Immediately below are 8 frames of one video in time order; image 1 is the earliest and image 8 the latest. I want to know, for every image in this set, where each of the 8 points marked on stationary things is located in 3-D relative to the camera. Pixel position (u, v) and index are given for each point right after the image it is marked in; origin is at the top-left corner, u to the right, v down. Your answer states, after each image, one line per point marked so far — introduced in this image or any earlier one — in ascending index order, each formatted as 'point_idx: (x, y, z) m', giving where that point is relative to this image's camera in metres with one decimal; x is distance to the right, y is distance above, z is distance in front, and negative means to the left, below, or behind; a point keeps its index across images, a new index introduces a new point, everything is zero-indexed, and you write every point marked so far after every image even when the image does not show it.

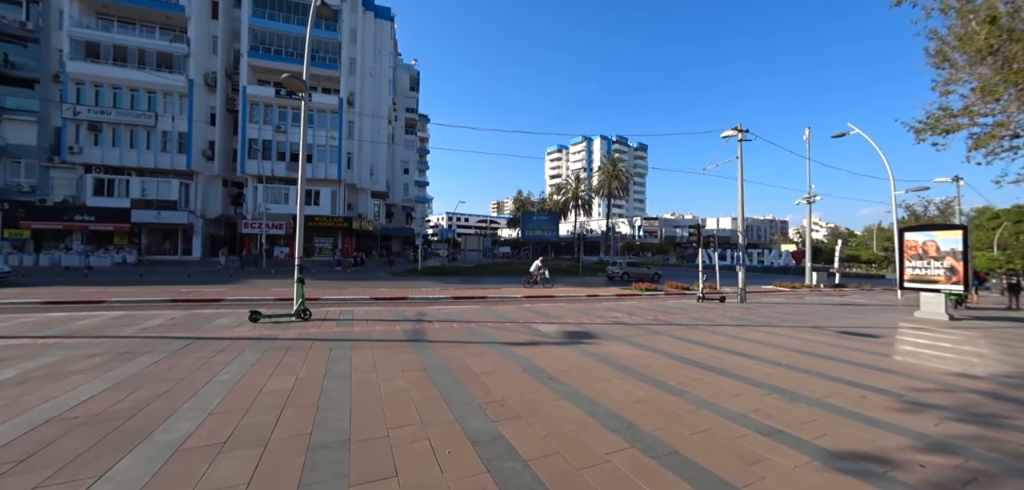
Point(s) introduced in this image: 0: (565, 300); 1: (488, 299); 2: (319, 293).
0: (+2.2, -2.2, +15.5) m
1: (-1.0, -2.3, +15.5) m
2: (-8.2, -2.1, +16.3) m
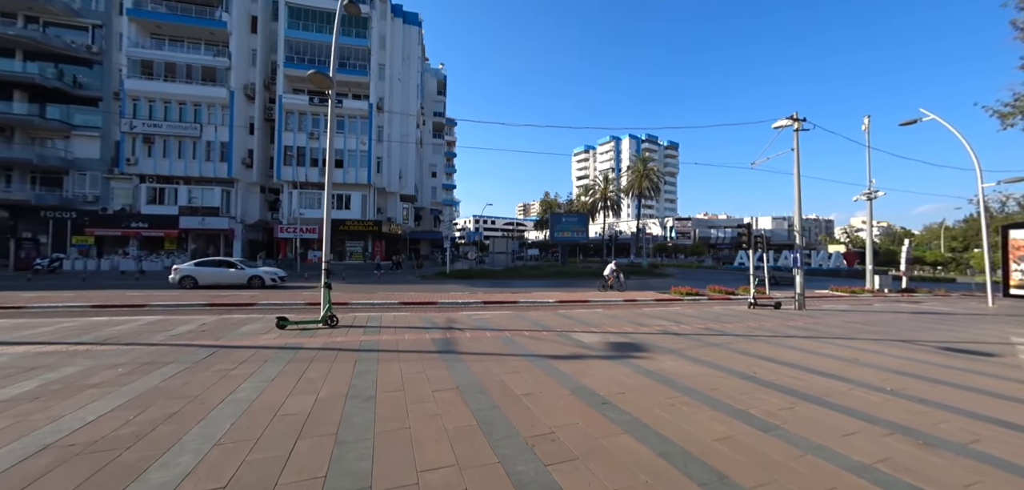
0: (+3.4, -2.3, +14.6) m
1: (+0.3, -2.4, +14.8) m
2: (-6.9, -2.3, +16.1) m
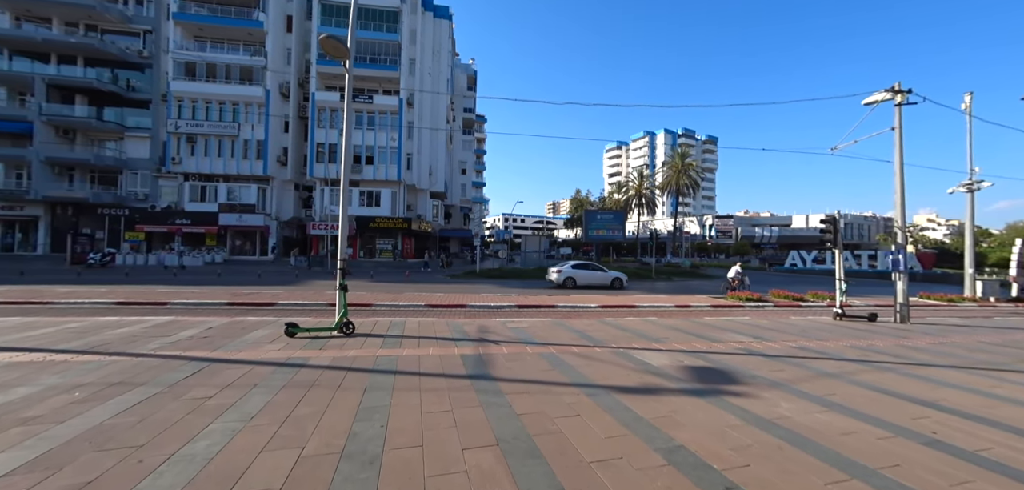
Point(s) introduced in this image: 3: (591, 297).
0: (+4.7, -2.3, +12.8) m
1: (+1.6, -2.3, +13.3) m
2: (-5.5, -2.1, +15.1) m
3: (+3.5, -2.3, +16.9) m
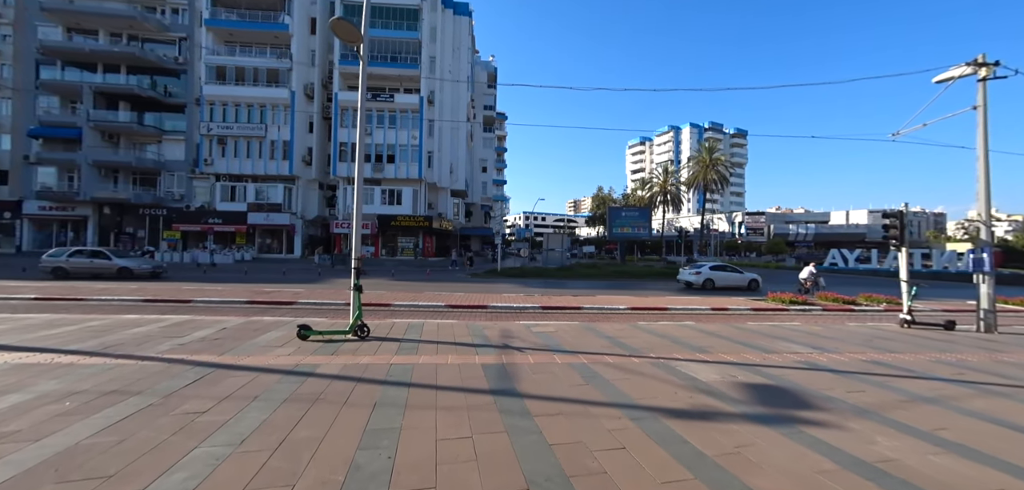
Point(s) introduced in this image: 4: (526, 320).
0: (+5.4, -2.2, +11.9) m
1: (+2.4, -2.2, +12.5) m
2: (-4.6, -2.1, +14.7) m
3: (+4.5, -2.2, +16.0) m
4: (+0.4, -2.1, +10.6) m
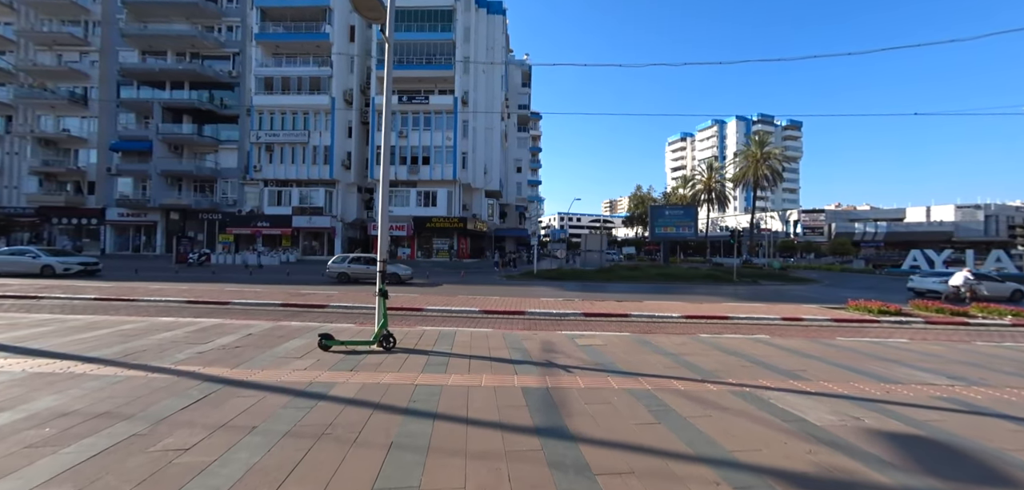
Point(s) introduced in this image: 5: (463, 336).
0: (+6.6, -2.2, +10.4) m
1: (+3.5, -2.2, +11.2) m
2: (-3.2, -2.1, +14.1) m
3: (+6.0, -2.3, +14.5) m
4: (+1.4, -2.1, +9.5) m
5: (-1.1, -2.0, +8.3) m
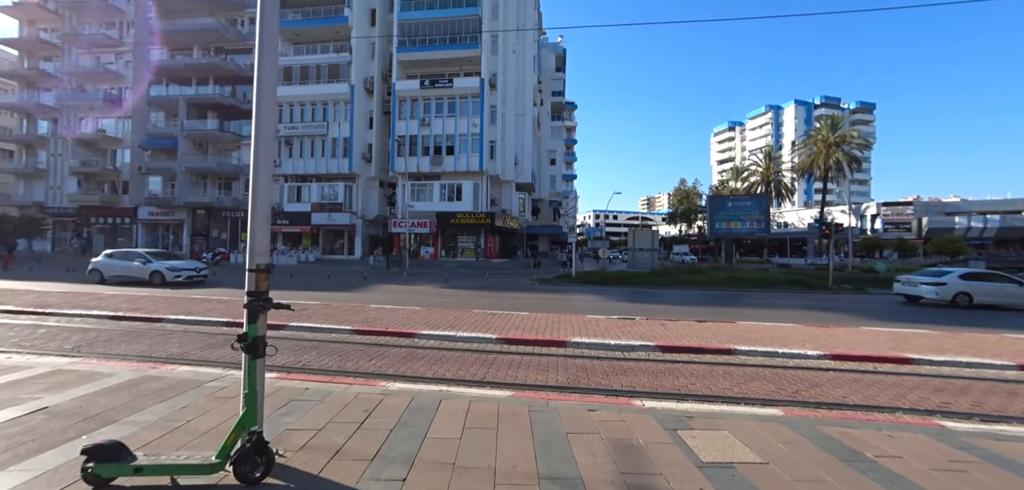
0: (+7.1, -2.1, +5.5) m
1: (+4.2, -2.1, +6.7) m
2: (-2.3, -2.0, +10.1) m
3: (+6.9, -2.1, +9.7) m
4: (+1.9, -2.0, +5.1) m
5: (-0.7, -1.9, +4.2) m
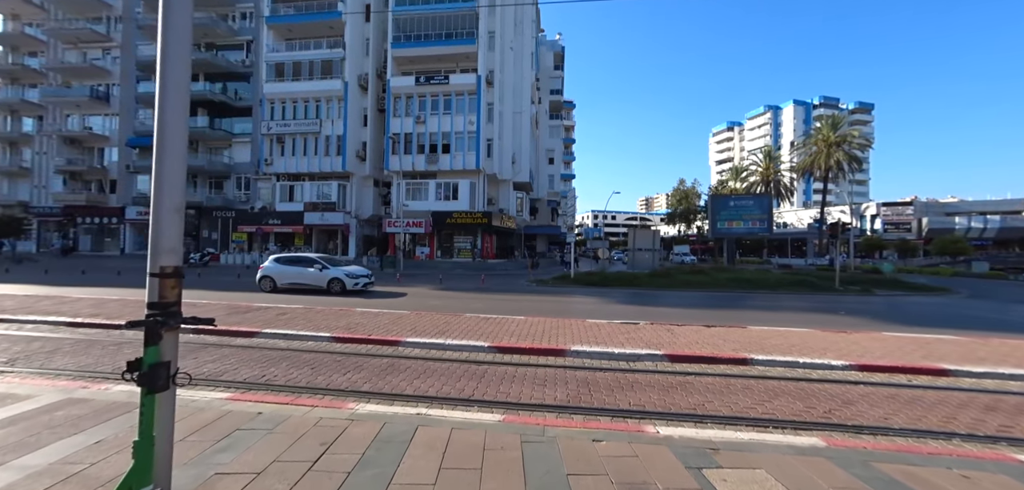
0: (+7.0, -2.1, +4.8) m
1: (+4.1, -2.1, +5.9) m
2: (-2.4, -2.0, +9.3) m
3: (+6.7, -2.1, +9.0) m
4: (+1.8, -2.0, +4.4) m
5: (-0.8, -1.9, +3.4) m
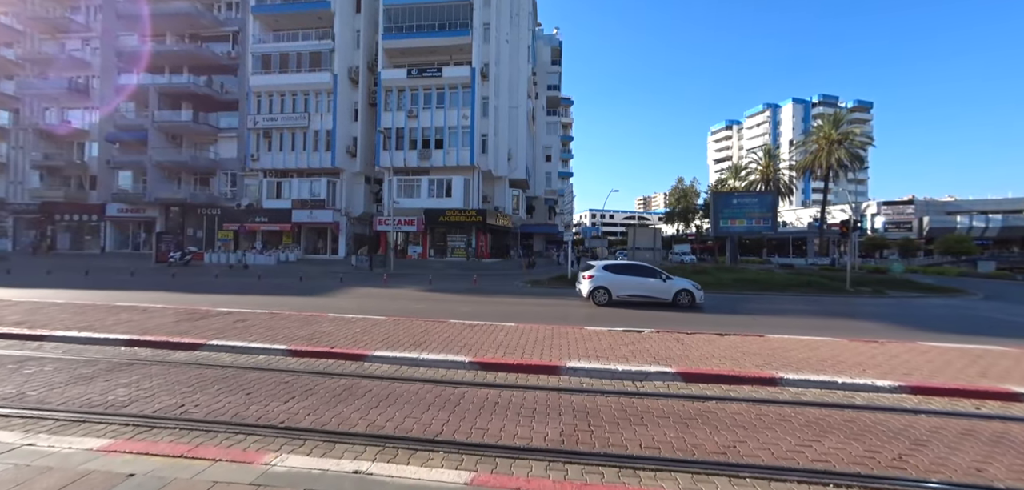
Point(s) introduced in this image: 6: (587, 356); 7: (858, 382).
0: (+6.8, -2.0, +3.7) m
1: (+3.8, -2.1, +4.8) m
2: (-2.7, -1.9, +8.1) m
3: (+6.5, -2.1, +7.9) m
4: (+1.6, -2.0, +3.2) m
5: (-1.0, -1.8, +2.2) m
6: (+1.3, -2.0, +7.0) m
7: (+5.3, -2.1, +5.9) m
